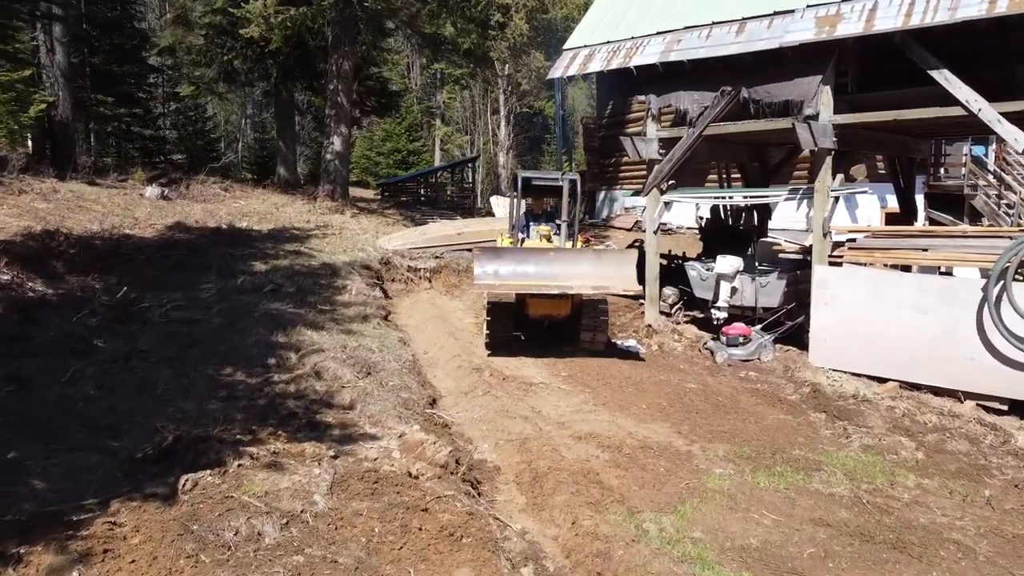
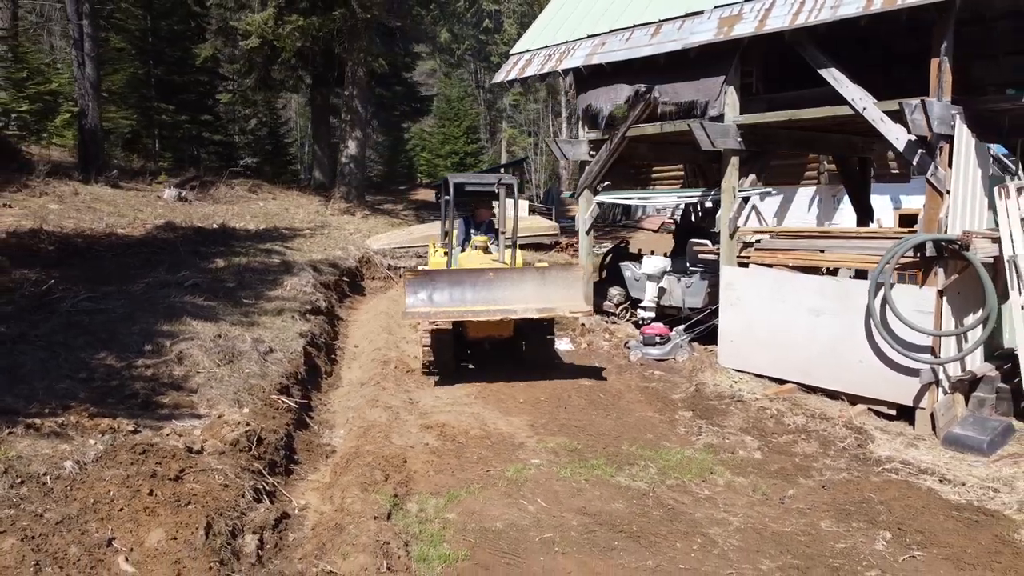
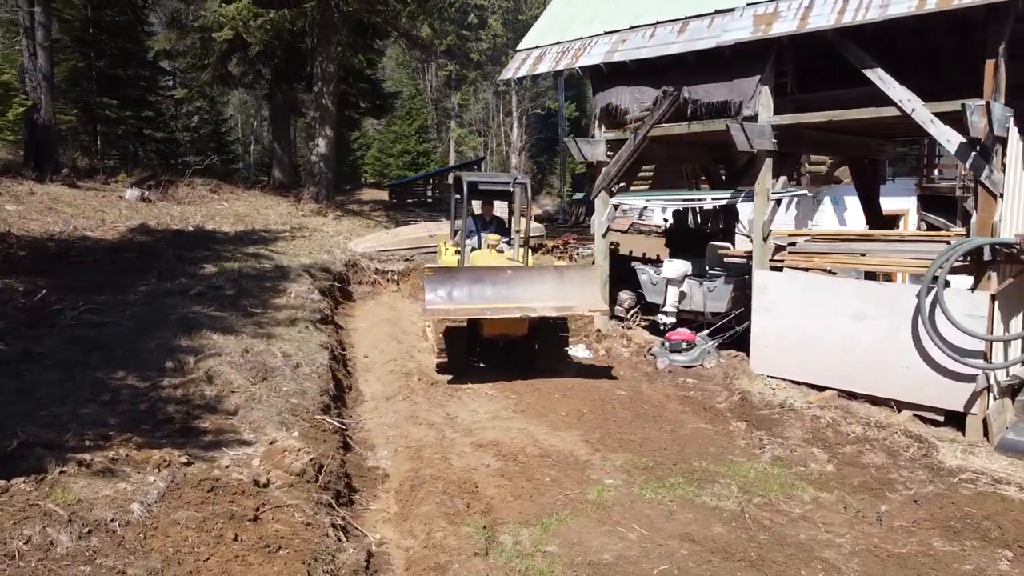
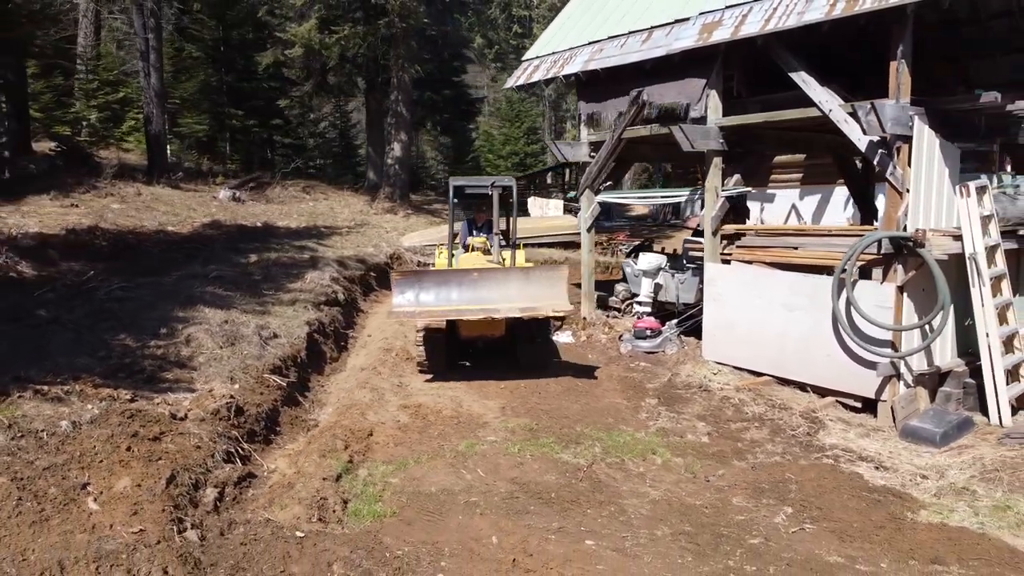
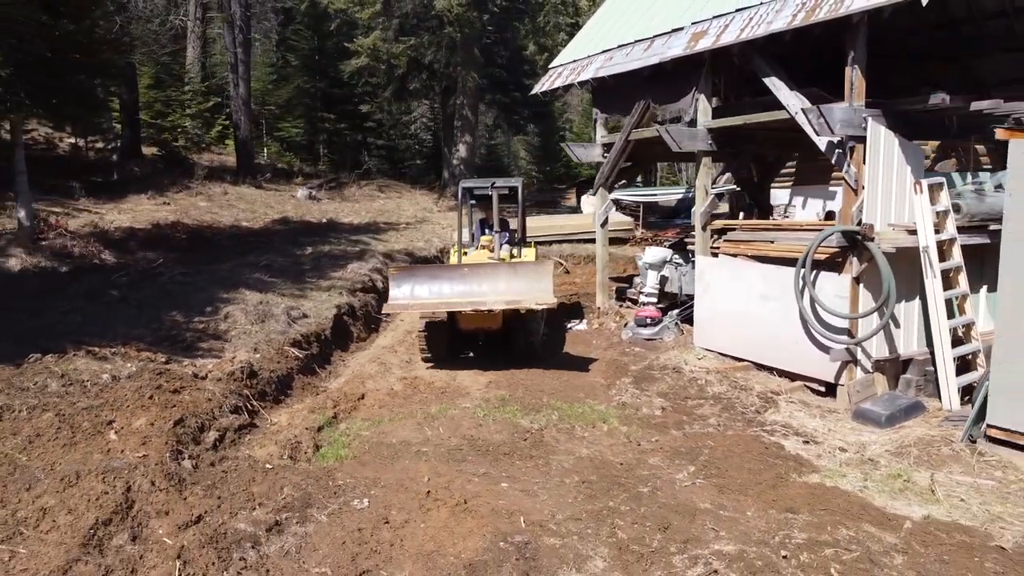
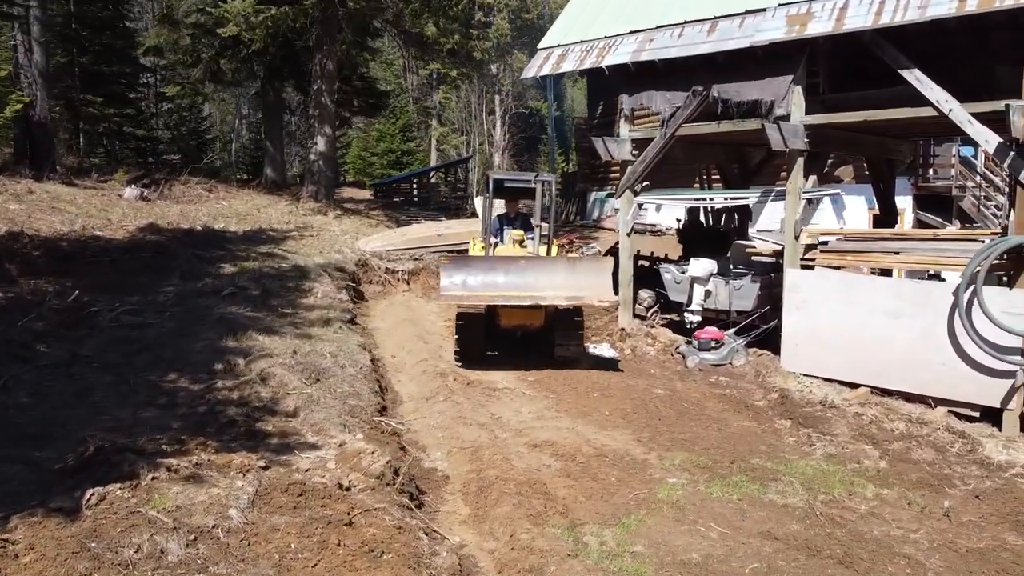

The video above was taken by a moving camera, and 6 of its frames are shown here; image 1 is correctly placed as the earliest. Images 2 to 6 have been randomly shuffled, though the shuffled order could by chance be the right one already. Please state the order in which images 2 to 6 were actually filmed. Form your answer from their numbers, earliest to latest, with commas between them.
6, 3, 2, 4, 5
